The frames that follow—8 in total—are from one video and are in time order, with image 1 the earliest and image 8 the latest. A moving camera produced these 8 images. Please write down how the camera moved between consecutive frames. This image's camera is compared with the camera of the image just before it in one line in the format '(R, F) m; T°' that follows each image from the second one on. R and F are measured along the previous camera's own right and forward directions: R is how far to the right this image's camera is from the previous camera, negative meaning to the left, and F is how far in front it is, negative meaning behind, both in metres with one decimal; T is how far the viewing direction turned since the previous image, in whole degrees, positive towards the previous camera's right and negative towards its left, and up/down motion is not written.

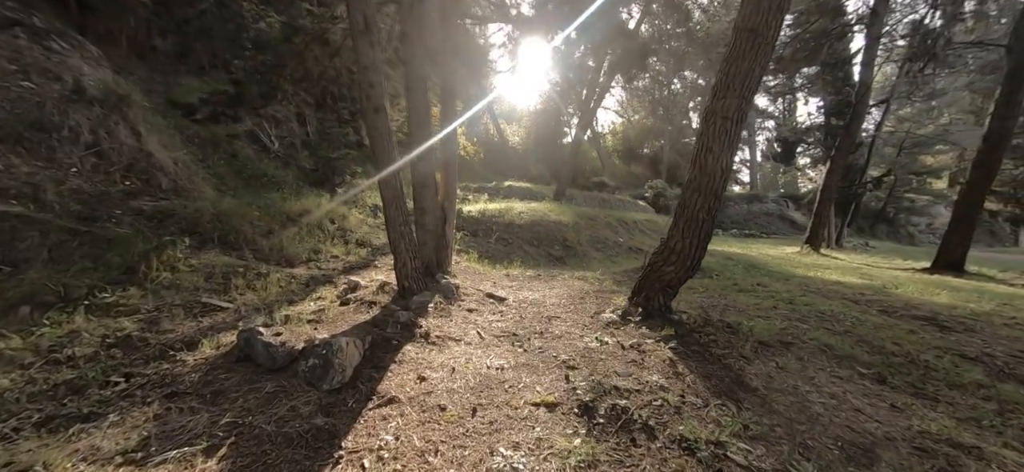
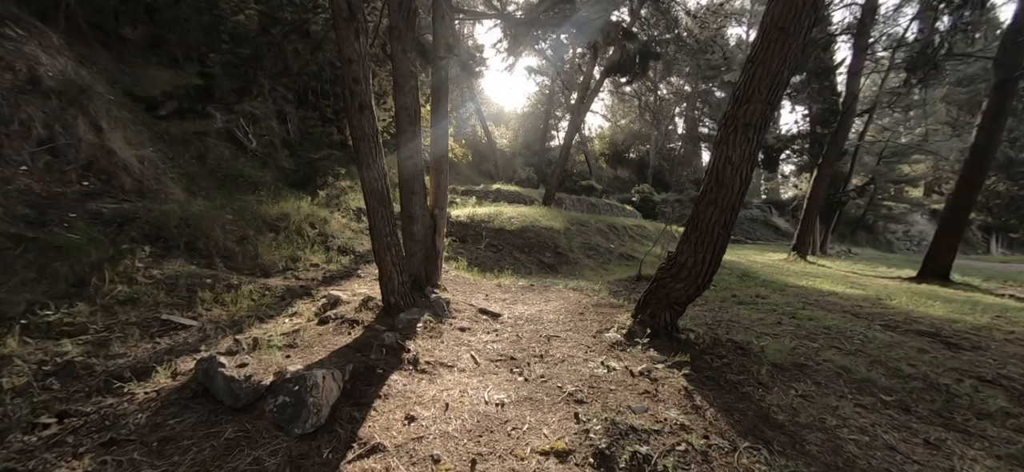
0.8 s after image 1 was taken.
(-0.1, +0.3) m; +2°
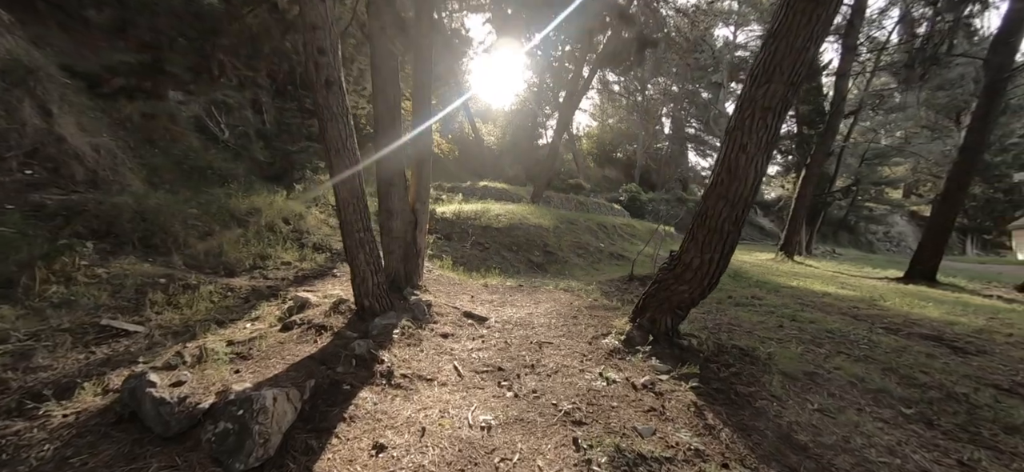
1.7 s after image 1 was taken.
(0.0, +0.4) m; +2°
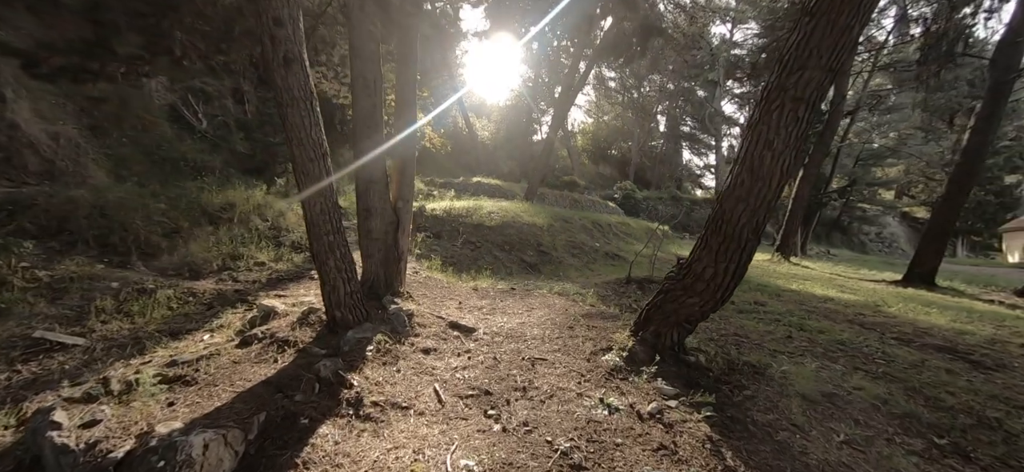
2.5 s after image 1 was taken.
(0.0, +0.4) m; +1°
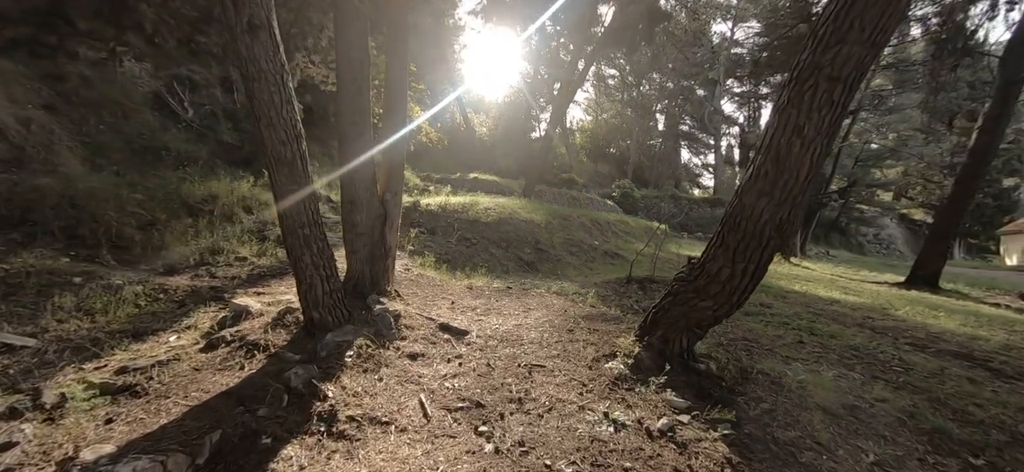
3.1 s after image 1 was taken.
(0.0, +0.3) m; 0°
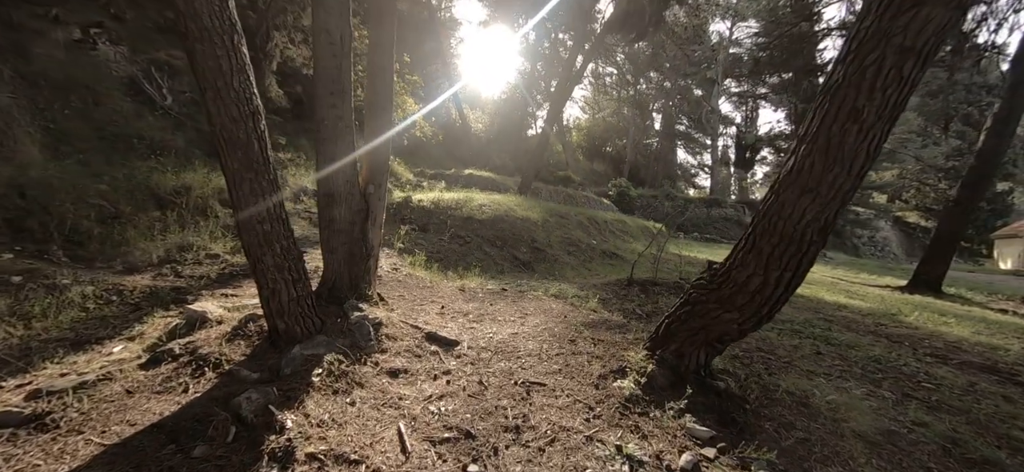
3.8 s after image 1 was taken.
(0.0, +0.4) m; +1°
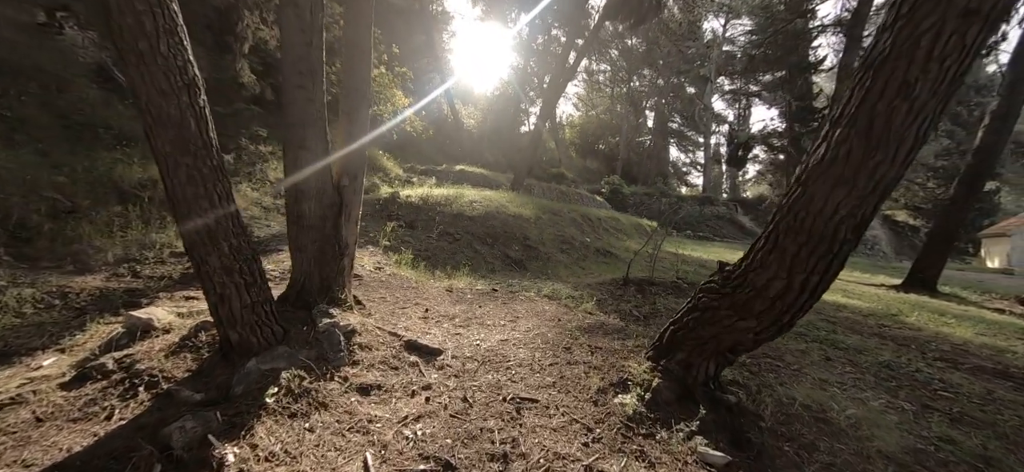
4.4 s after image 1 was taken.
(0.0, +0.3) m; +1°
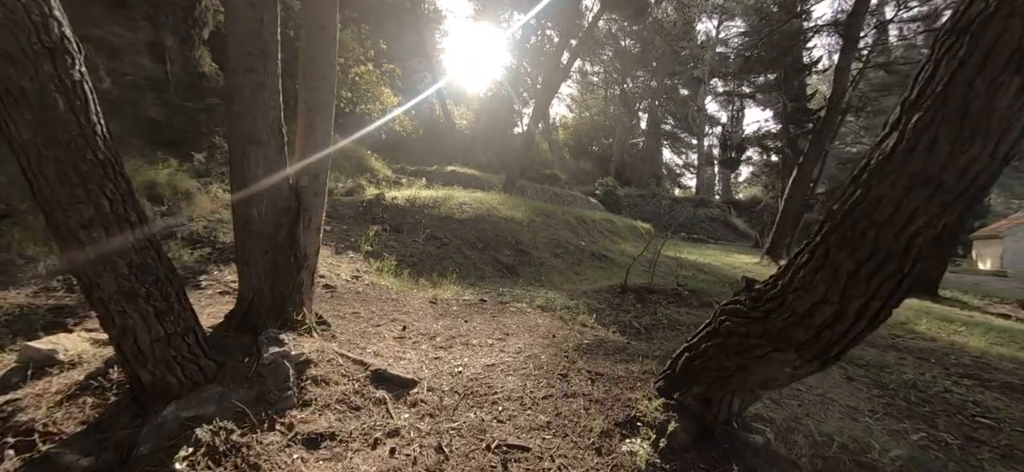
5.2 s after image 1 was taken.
(0.0, +0.4) m; +1°
